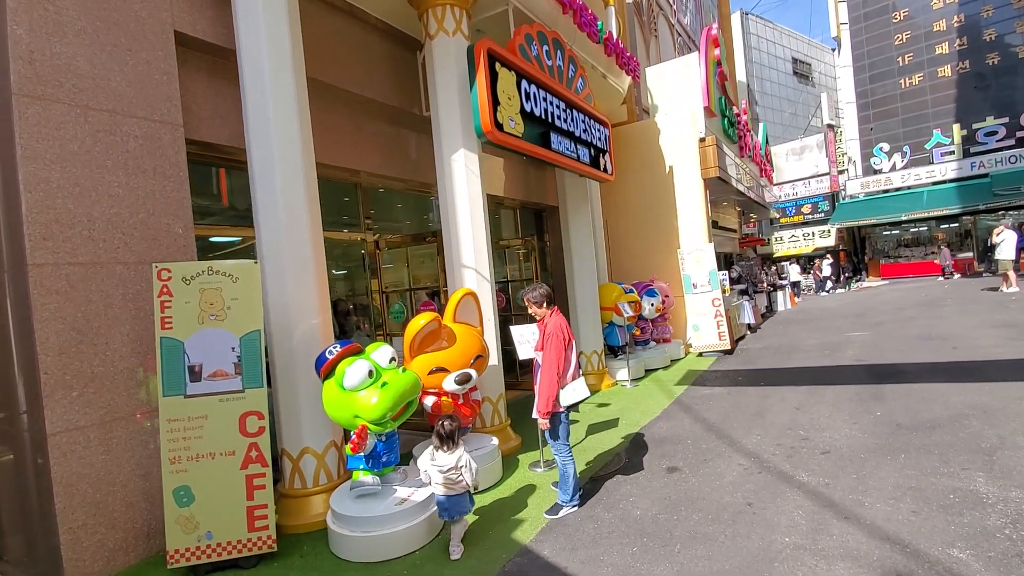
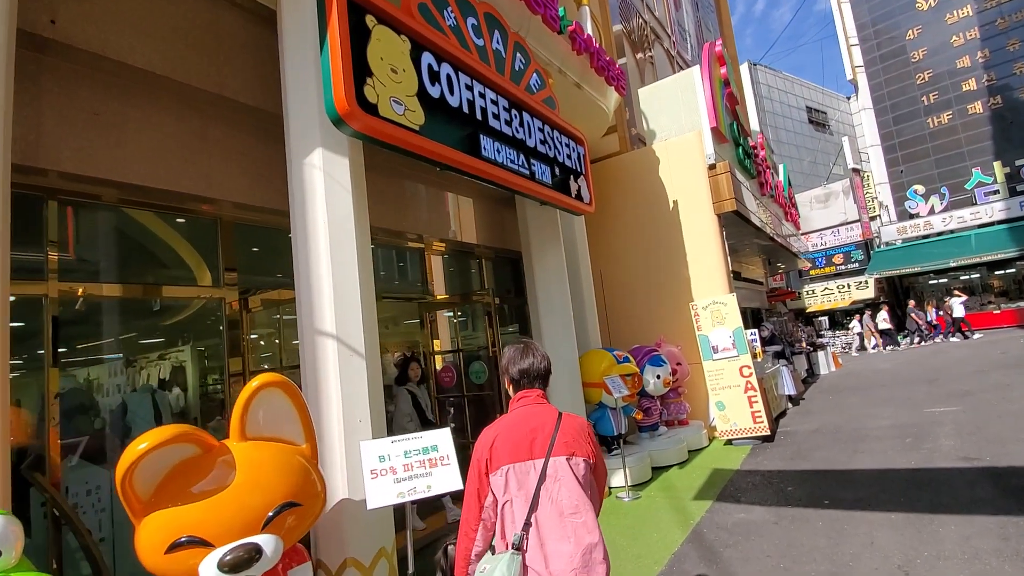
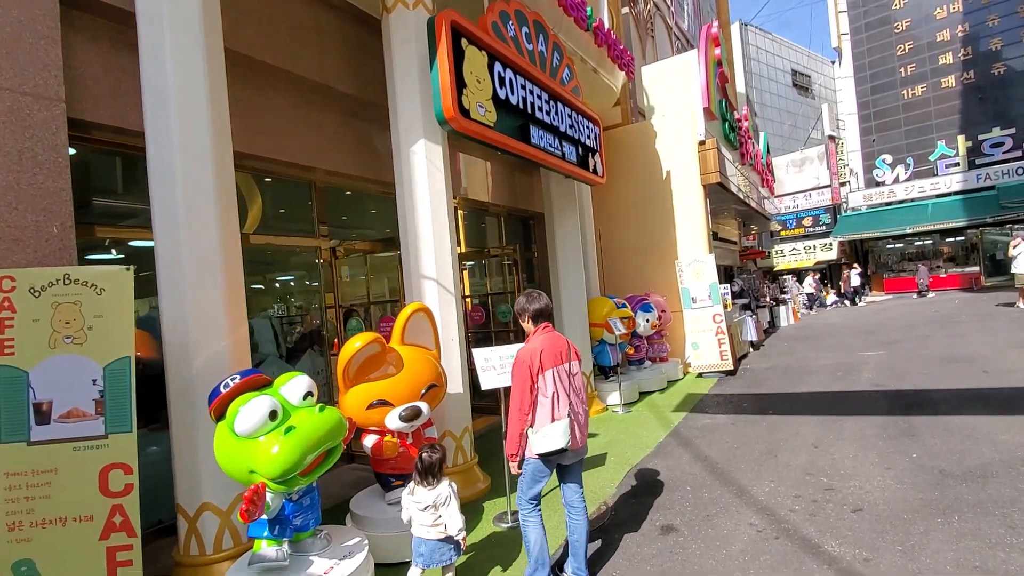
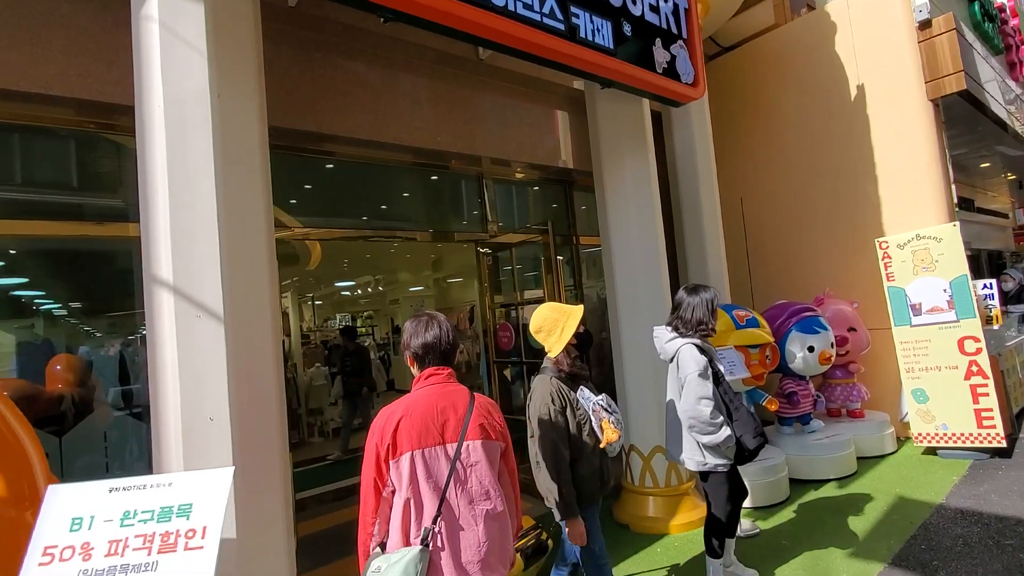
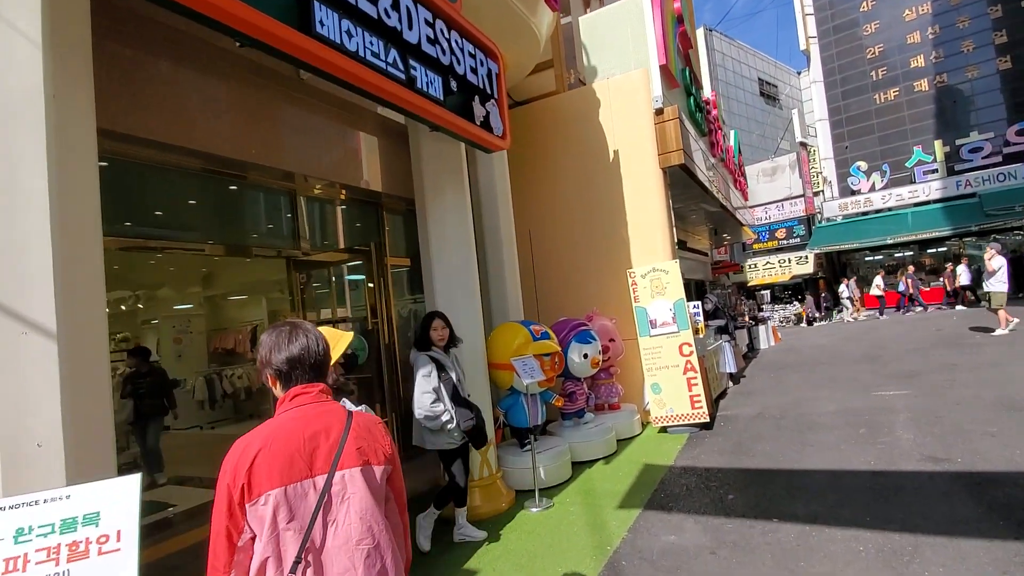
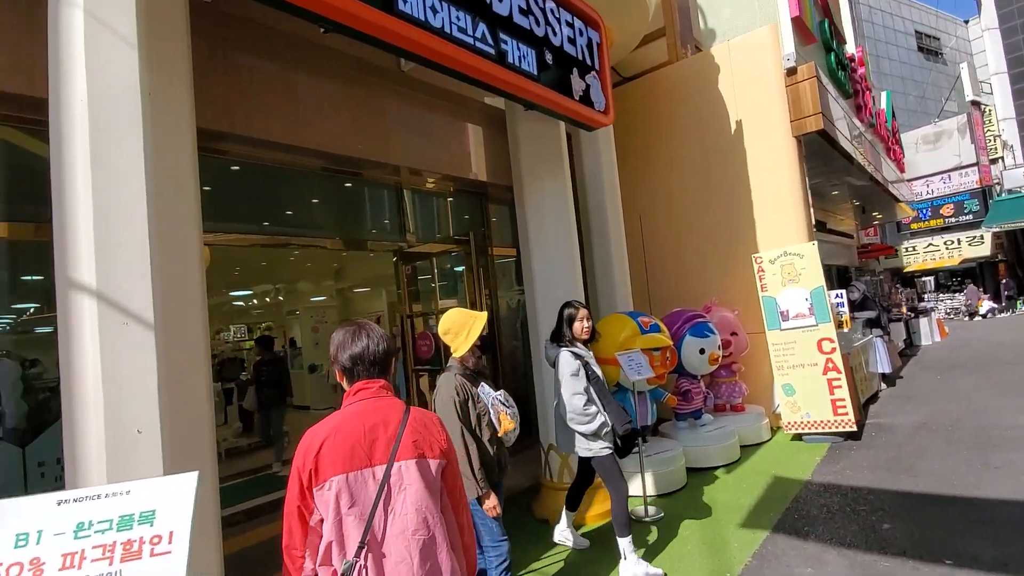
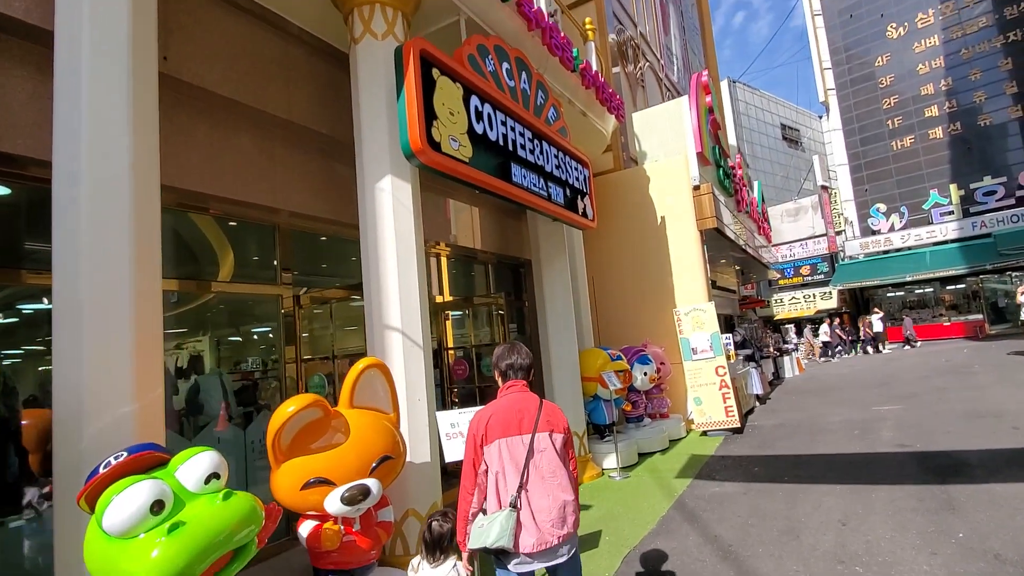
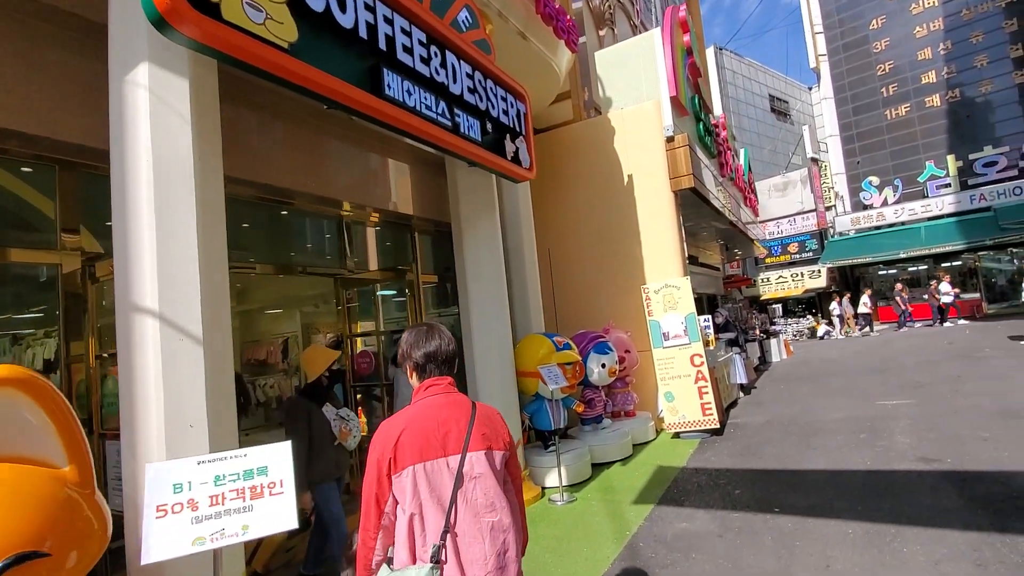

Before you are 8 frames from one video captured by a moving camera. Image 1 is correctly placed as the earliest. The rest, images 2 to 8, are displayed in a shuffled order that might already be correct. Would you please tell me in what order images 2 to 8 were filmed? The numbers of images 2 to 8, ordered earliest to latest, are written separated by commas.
3, 7, 2, 8, 5, 6, 4
